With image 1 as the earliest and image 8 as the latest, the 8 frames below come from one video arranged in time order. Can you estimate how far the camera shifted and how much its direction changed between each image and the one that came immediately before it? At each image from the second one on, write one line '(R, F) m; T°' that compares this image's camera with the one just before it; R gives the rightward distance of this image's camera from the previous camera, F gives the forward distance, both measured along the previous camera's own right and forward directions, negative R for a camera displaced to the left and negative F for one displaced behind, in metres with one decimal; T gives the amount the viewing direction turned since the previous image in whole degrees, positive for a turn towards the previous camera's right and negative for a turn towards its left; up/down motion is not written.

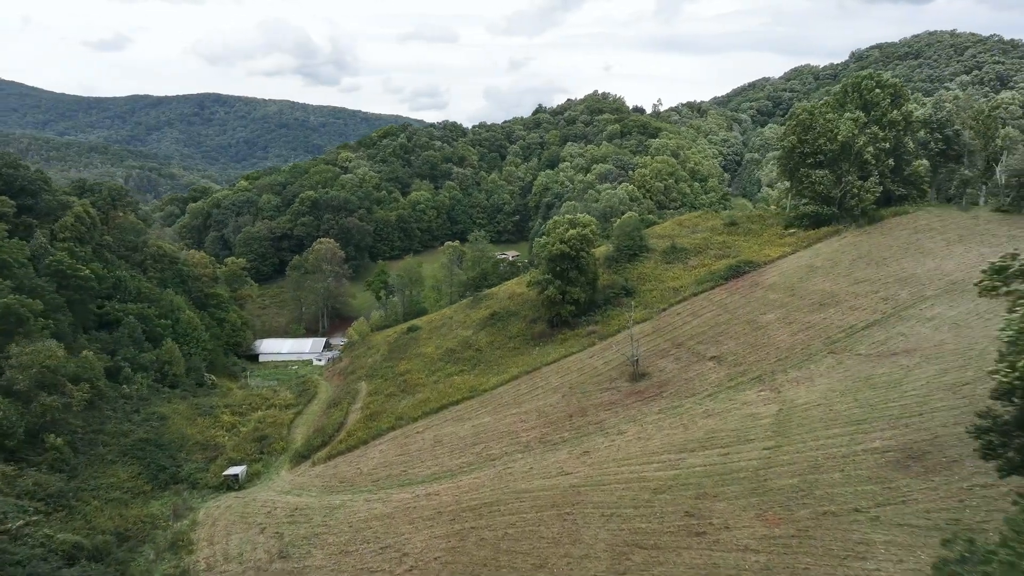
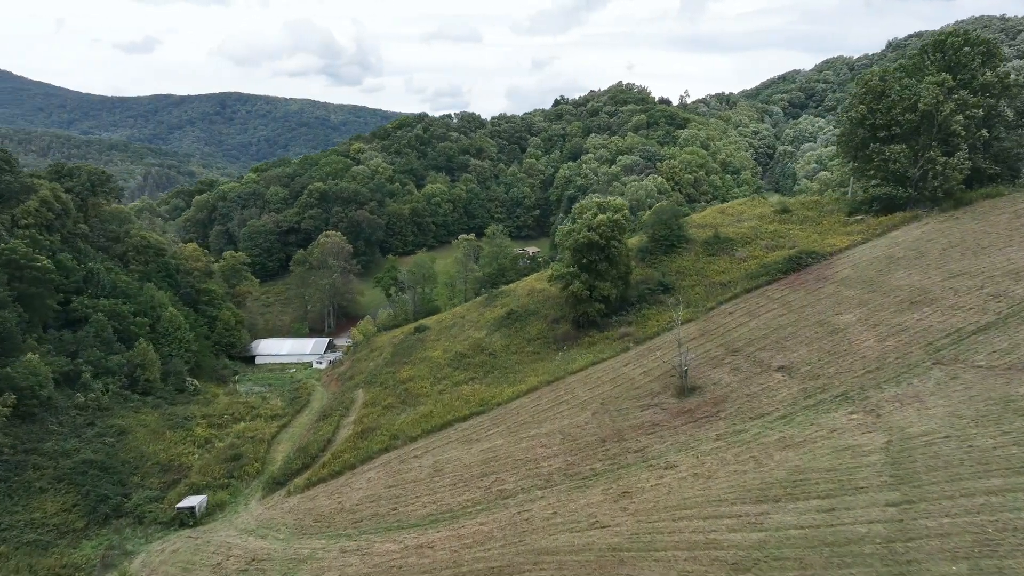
(+0.1, +6.0) m; -2°
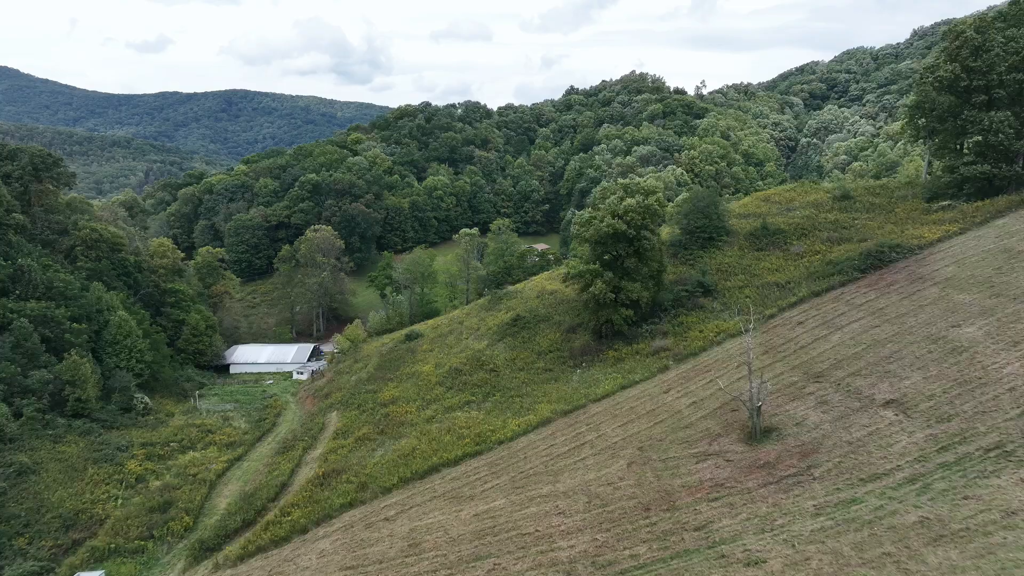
(+0.1, +7.1) m; -1°
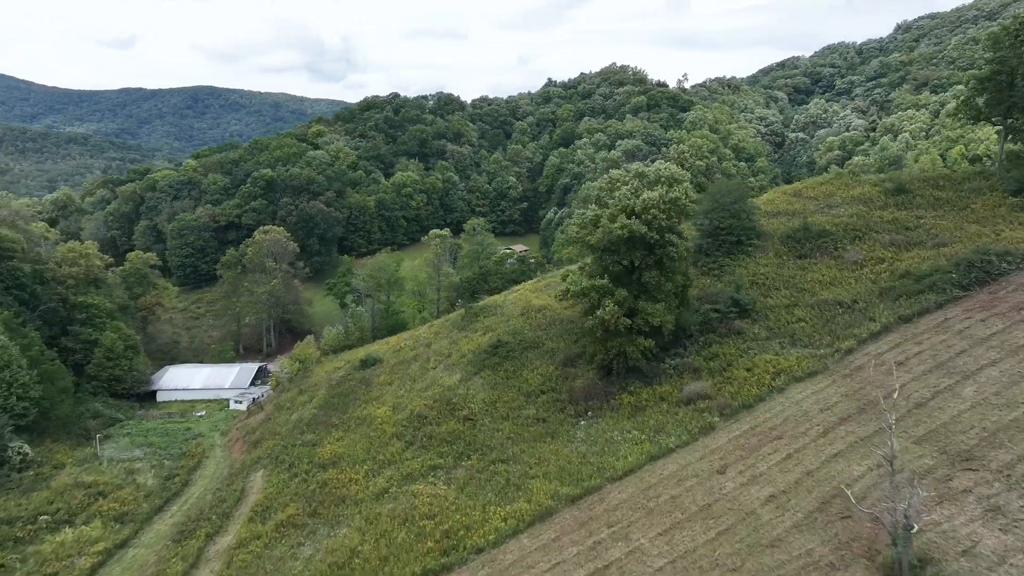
(-0.2, +7.6) m; +2°
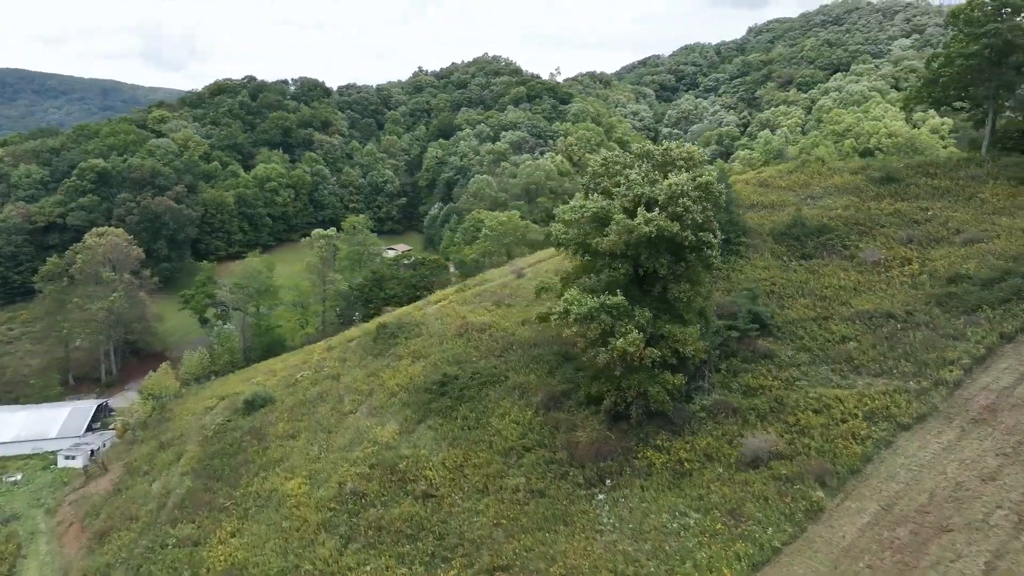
(-2.7, +6.8) m; +11°
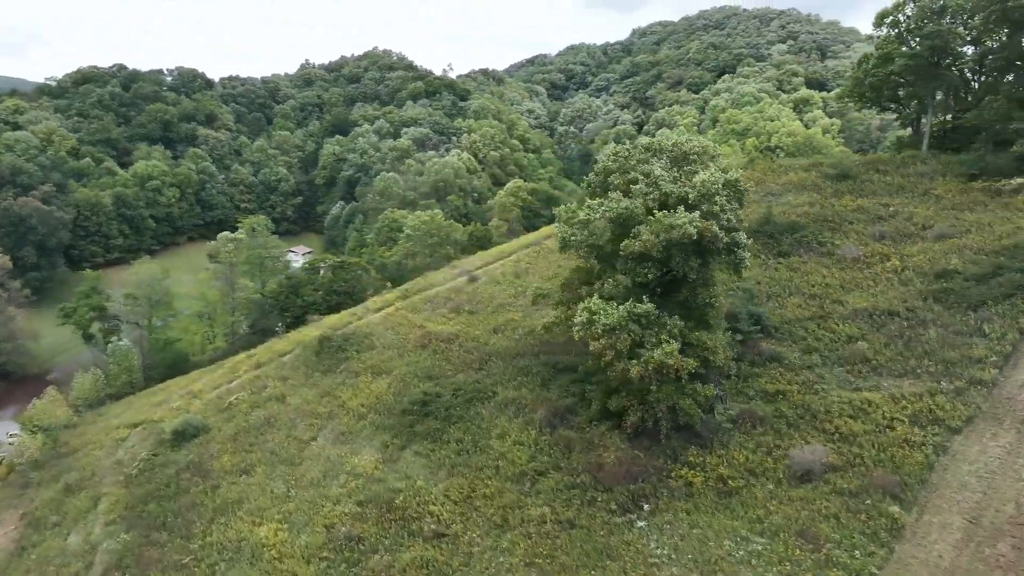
(-2.8, +2.0) m; +9°
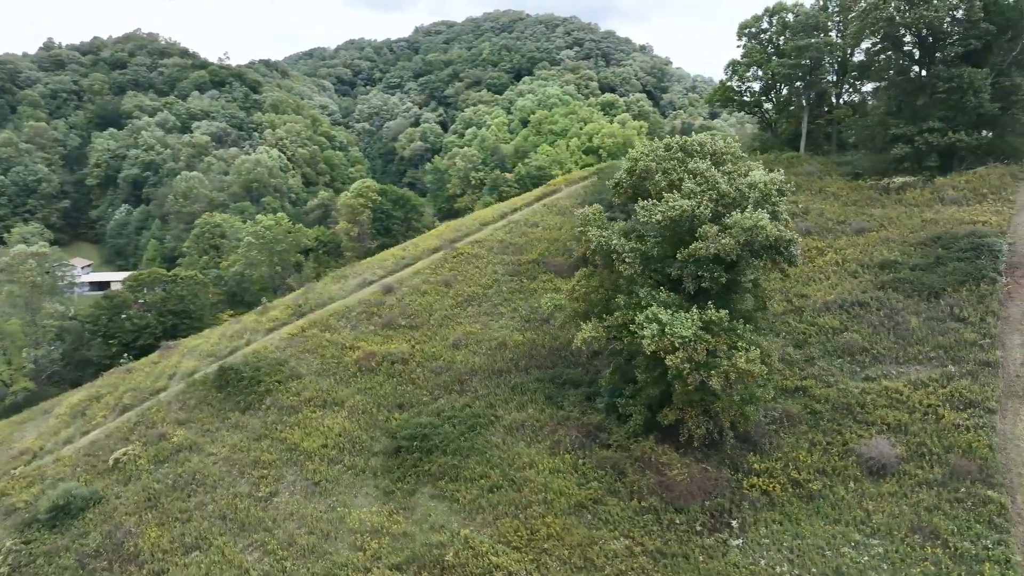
(-5.5, +2.7) m; +18°
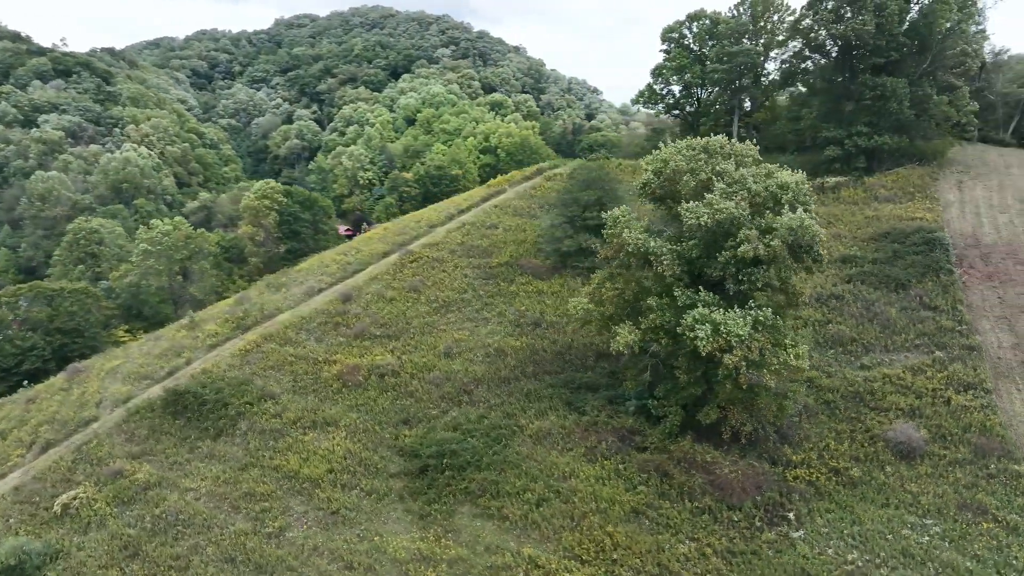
(-3.8, +1.0) m; +11°
